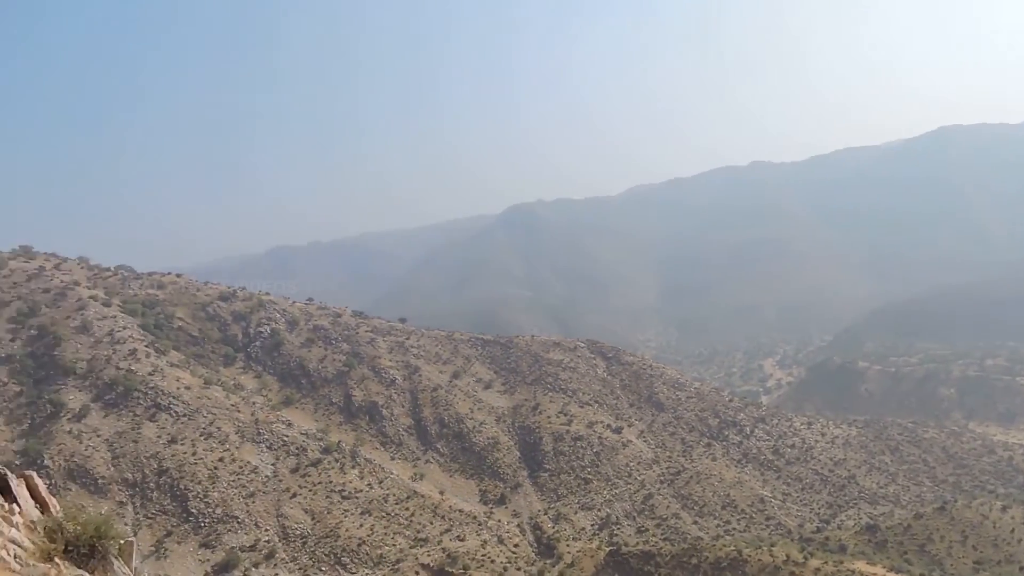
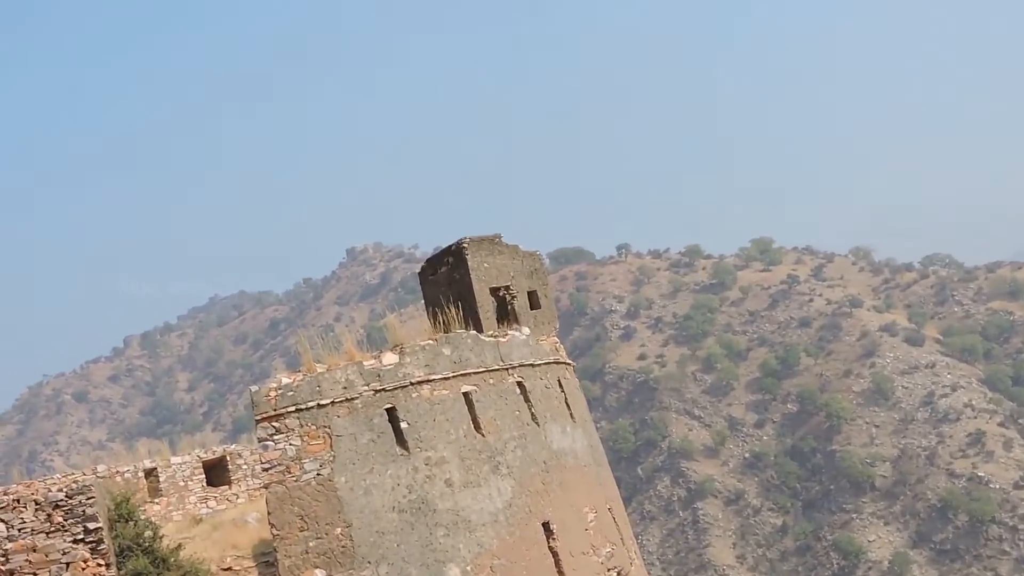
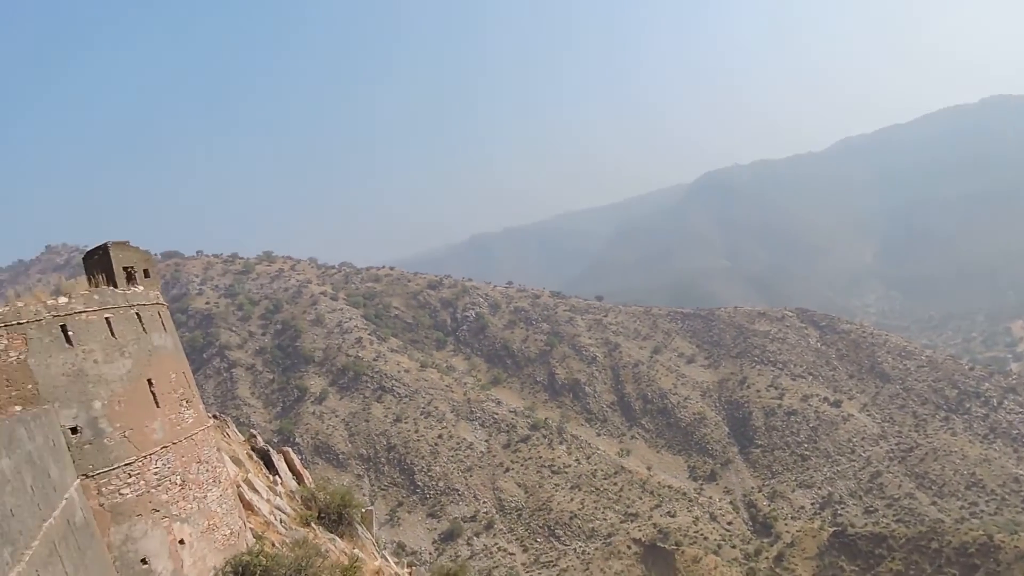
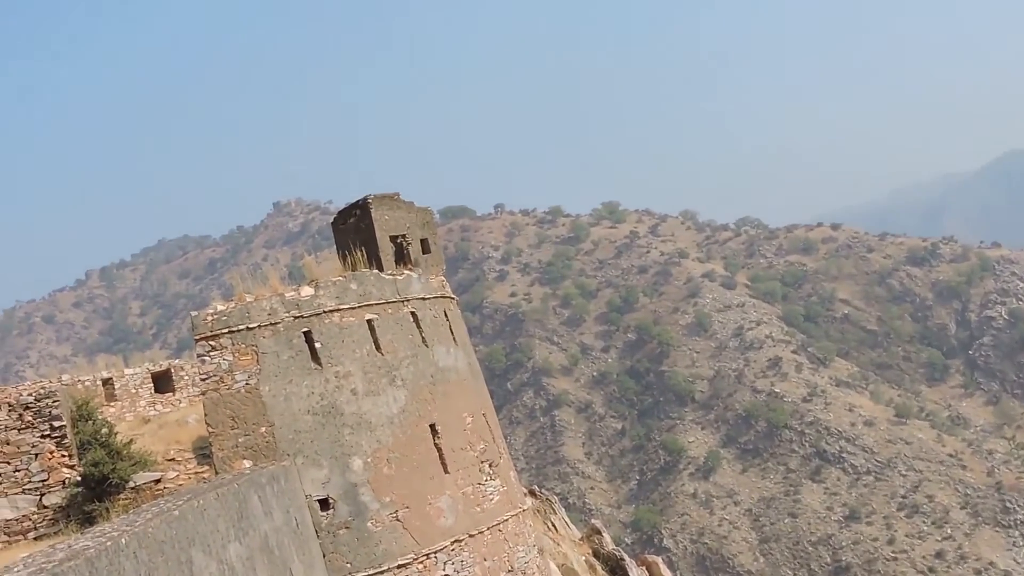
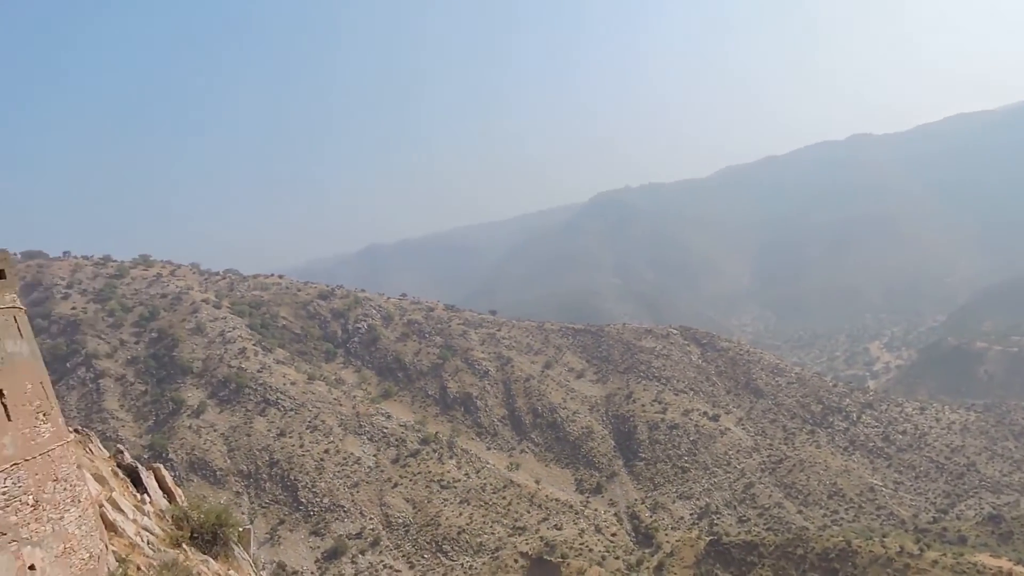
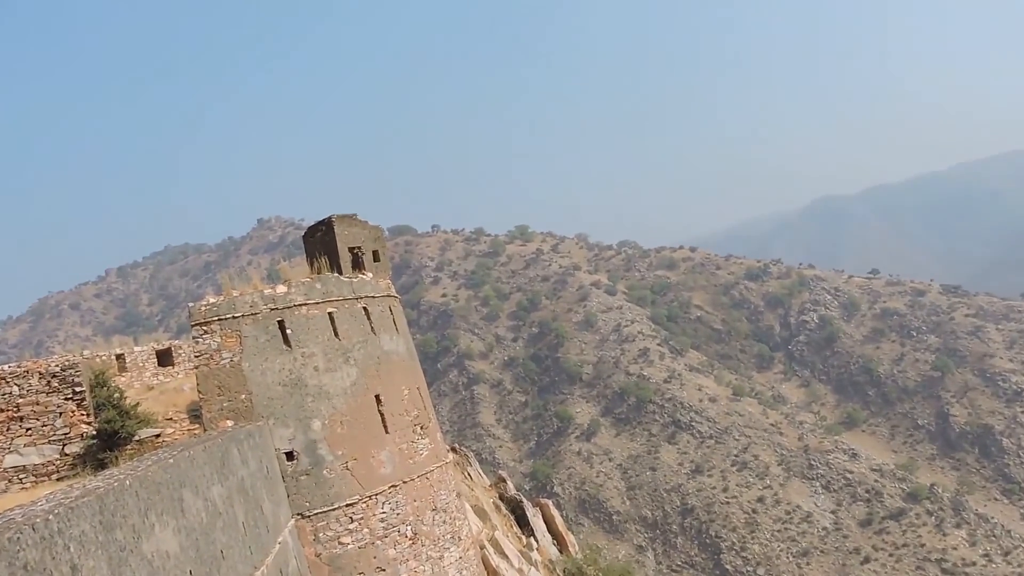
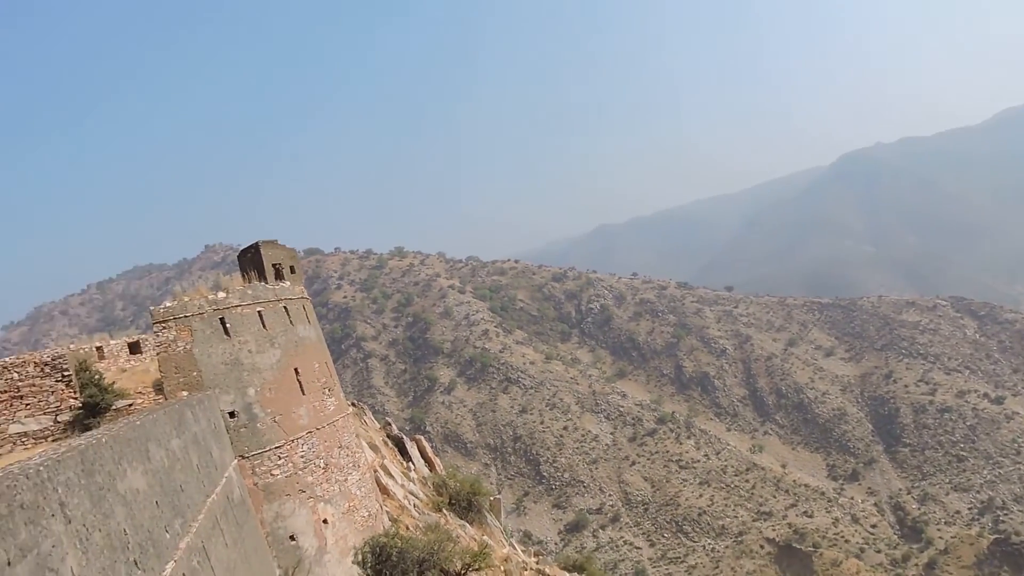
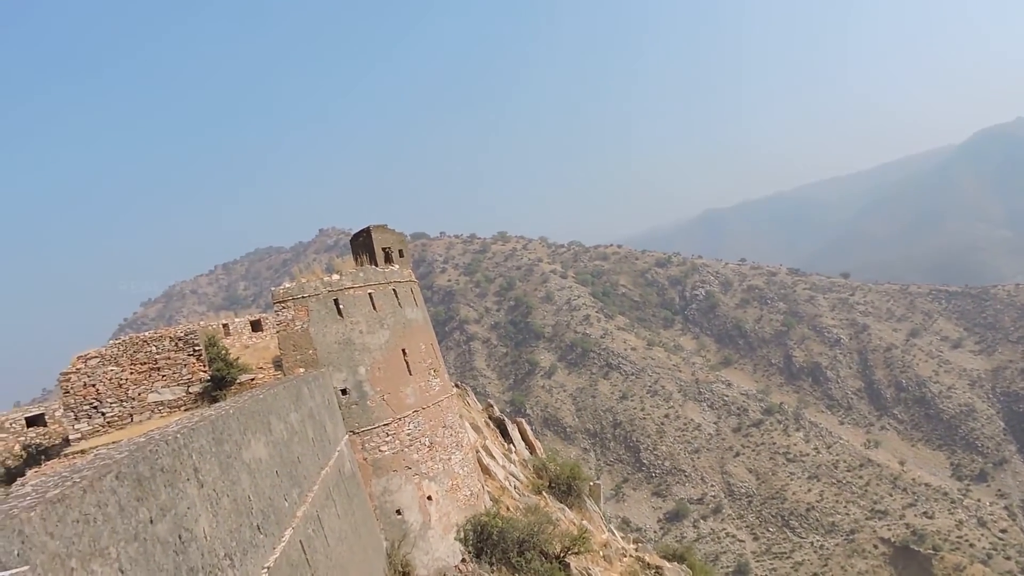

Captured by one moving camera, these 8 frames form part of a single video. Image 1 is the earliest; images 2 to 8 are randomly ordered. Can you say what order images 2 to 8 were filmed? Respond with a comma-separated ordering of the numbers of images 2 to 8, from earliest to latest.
5, 3, 7, 8, 6, 4, 2
